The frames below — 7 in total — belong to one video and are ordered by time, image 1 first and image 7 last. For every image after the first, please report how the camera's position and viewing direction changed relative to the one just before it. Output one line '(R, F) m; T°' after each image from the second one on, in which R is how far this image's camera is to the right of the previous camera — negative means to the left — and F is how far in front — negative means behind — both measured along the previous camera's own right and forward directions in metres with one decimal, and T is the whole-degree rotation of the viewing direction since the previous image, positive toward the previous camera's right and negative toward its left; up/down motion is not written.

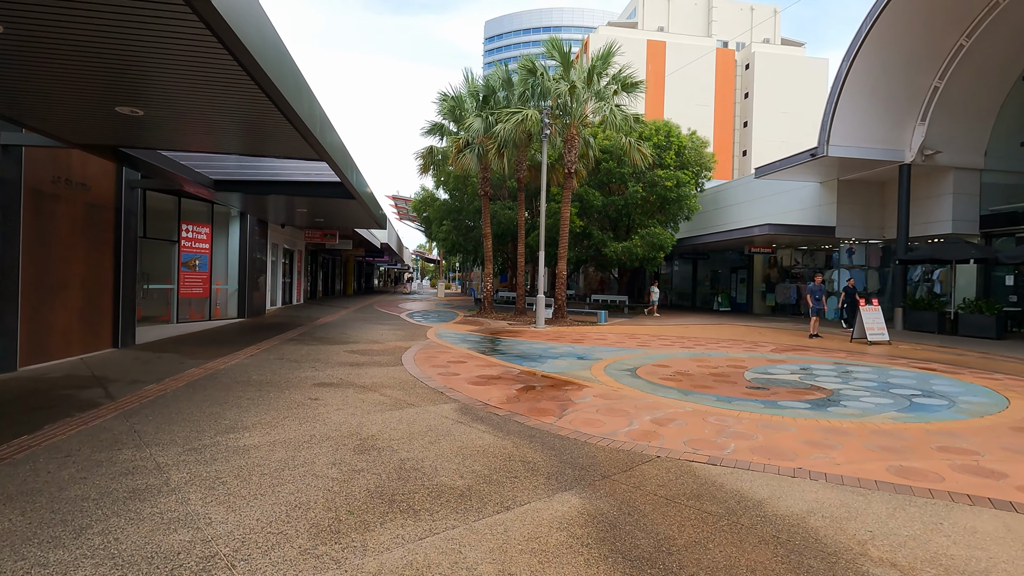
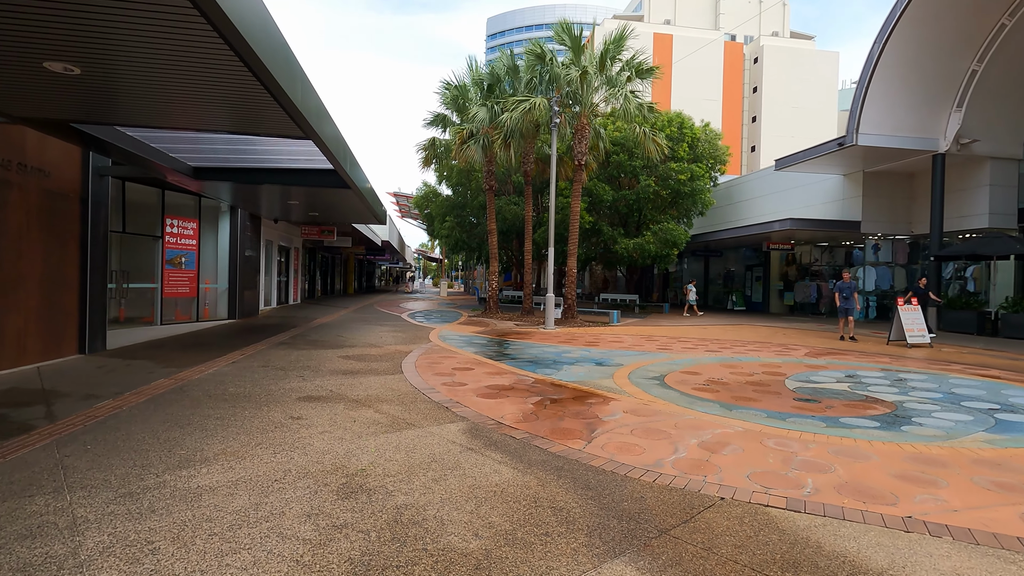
(-0.2, +1.1) m; 0°
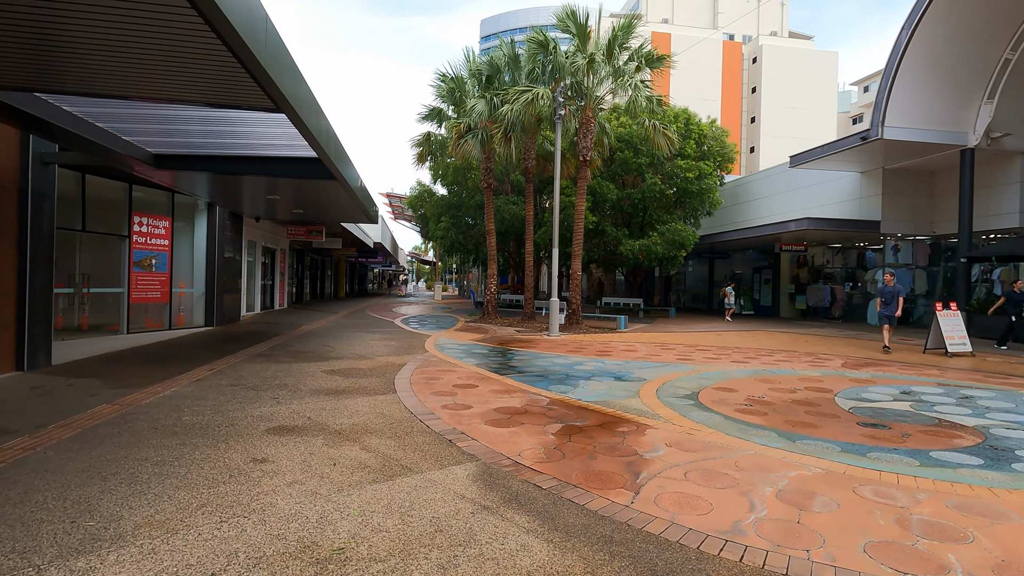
(-0.3, +1.2) m; +1°
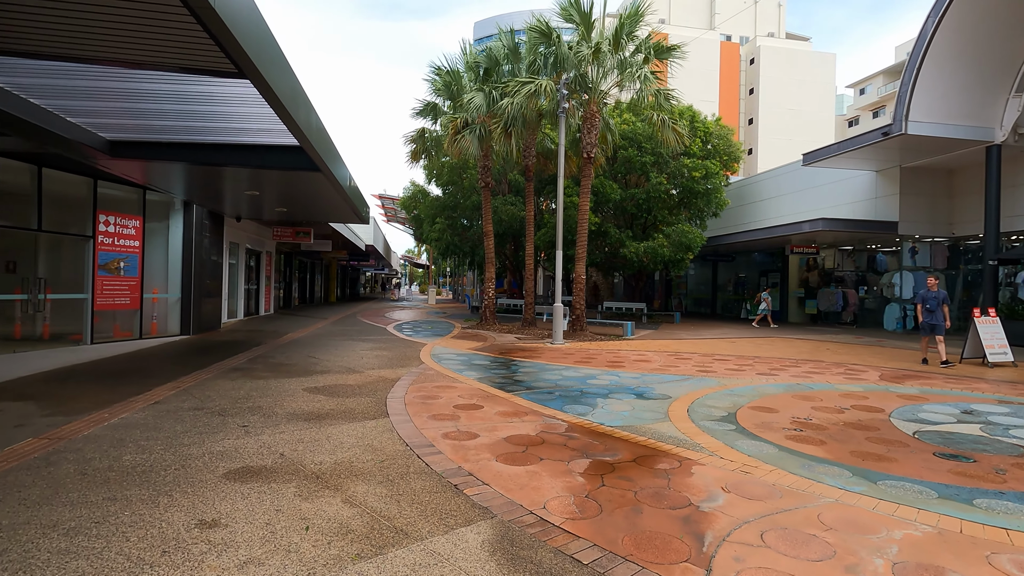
(-0.2, +1.1) m; +1°
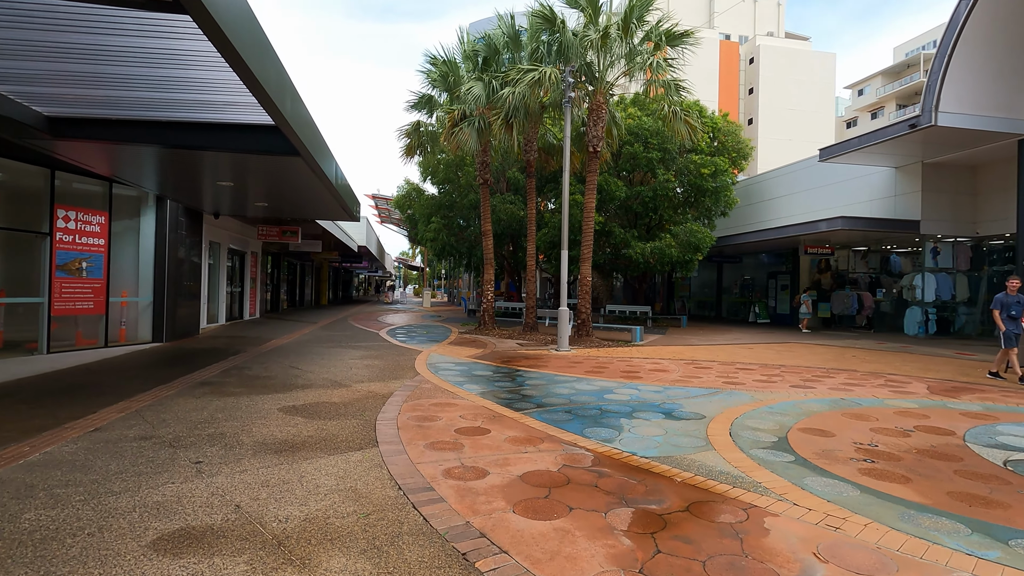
(-0.2, +1.1) m; +1°
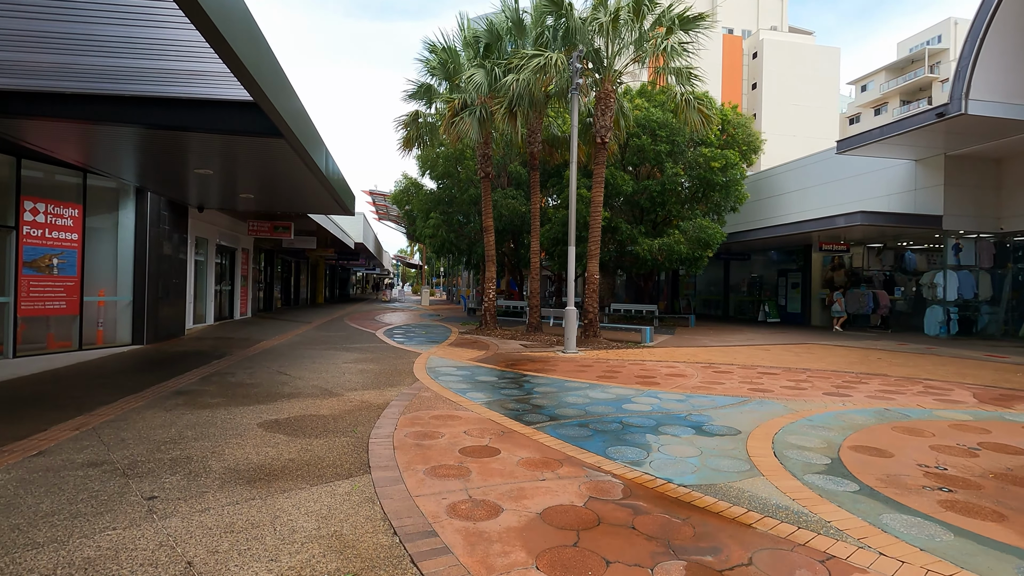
(-0.1, +0.8) m; 0°
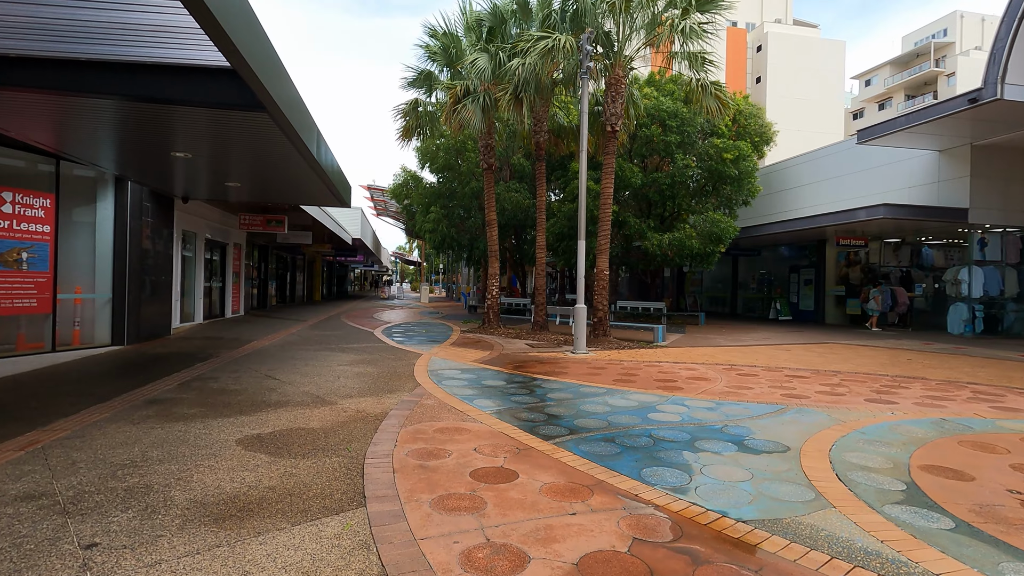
(-0.2, +0.8) m; 0°
